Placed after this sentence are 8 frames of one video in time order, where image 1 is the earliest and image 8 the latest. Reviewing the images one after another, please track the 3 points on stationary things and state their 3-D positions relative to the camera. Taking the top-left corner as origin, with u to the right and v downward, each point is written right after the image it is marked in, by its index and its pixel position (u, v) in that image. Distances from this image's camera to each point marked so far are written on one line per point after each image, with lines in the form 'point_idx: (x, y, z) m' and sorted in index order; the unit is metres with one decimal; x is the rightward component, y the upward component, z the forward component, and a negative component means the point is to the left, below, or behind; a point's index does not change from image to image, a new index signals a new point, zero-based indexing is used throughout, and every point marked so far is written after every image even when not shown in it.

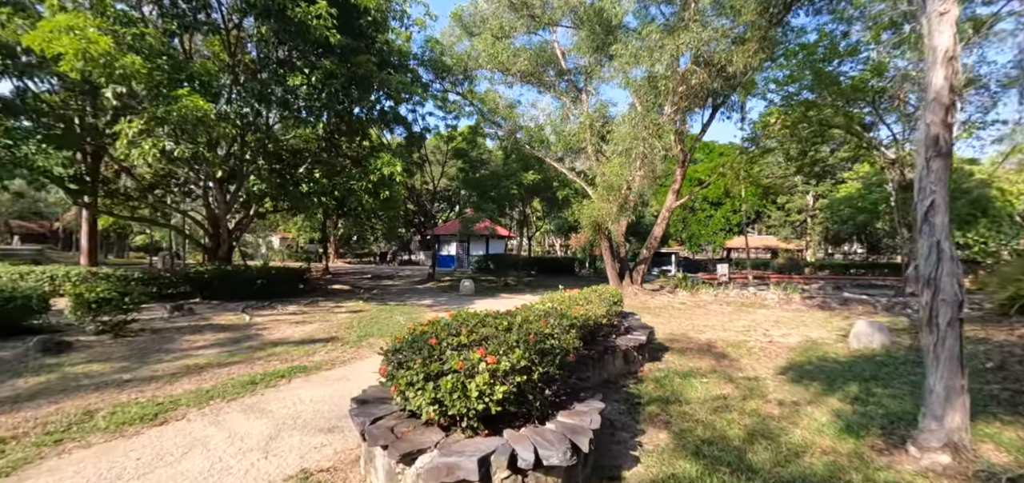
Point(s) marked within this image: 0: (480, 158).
0: (-1.2, +3.1, +17.2) m
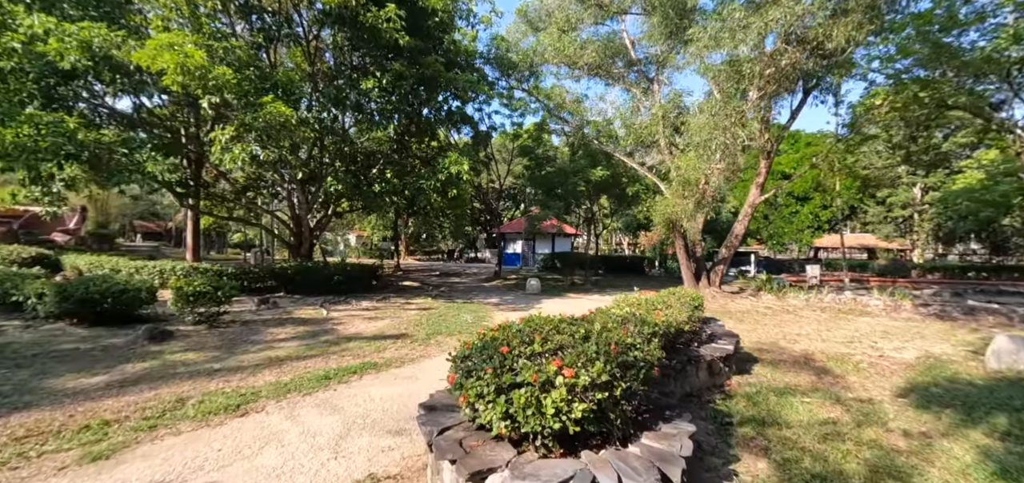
0: (+1.3, +3.2, +17.0) m
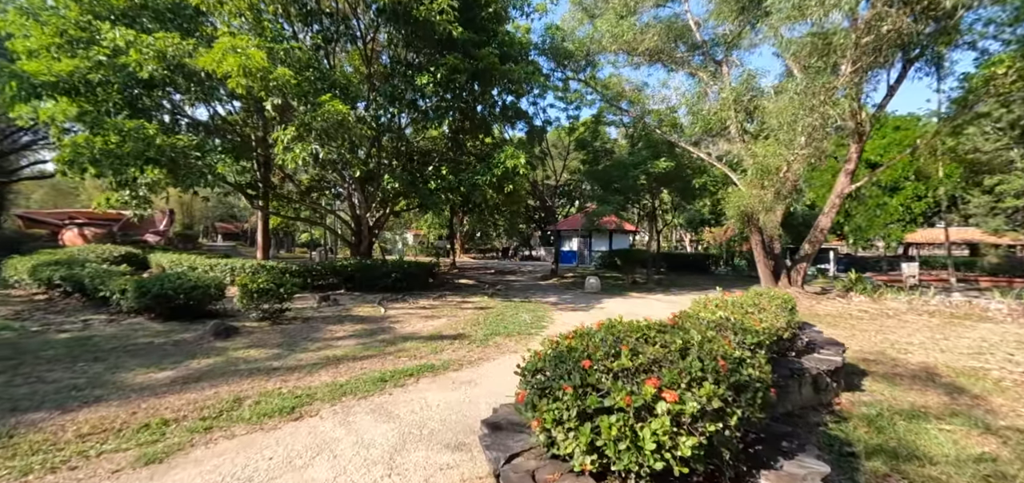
0: (+3.3, +3.3, +16.3) m
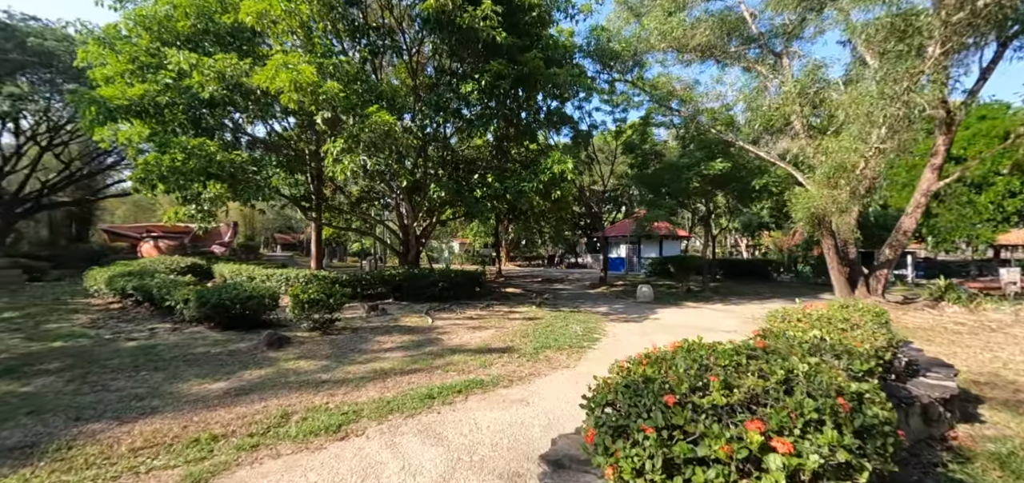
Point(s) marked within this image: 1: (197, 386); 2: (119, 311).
0: (+4.8, +3.1, +15.7) m
1: (-3.3, -1.5, +4.9) m
2: (-8.2, -1.5, +9.7) m
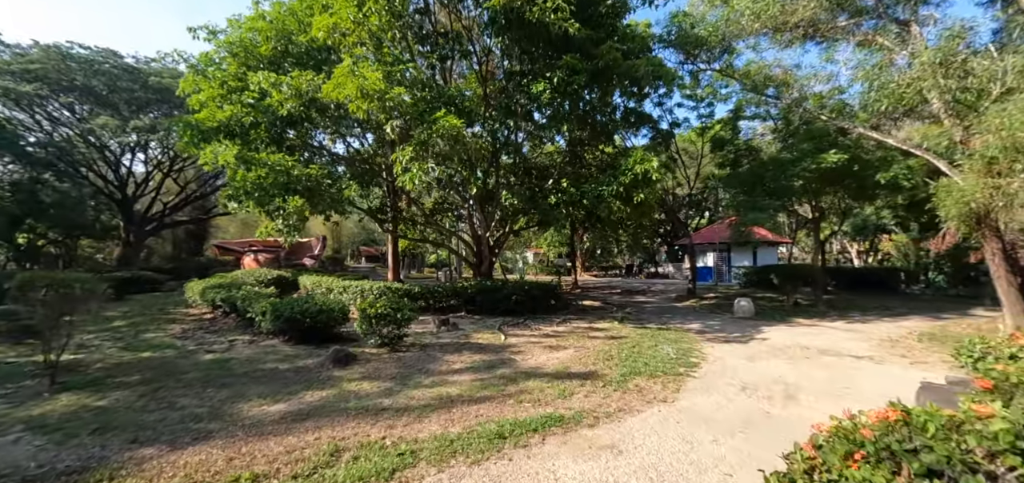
0: (+7.2, +2.9, +14.1) m
1: (-2.5, -1.7, +4.6) m
2: (-6.6, -1.8, +10.1) m
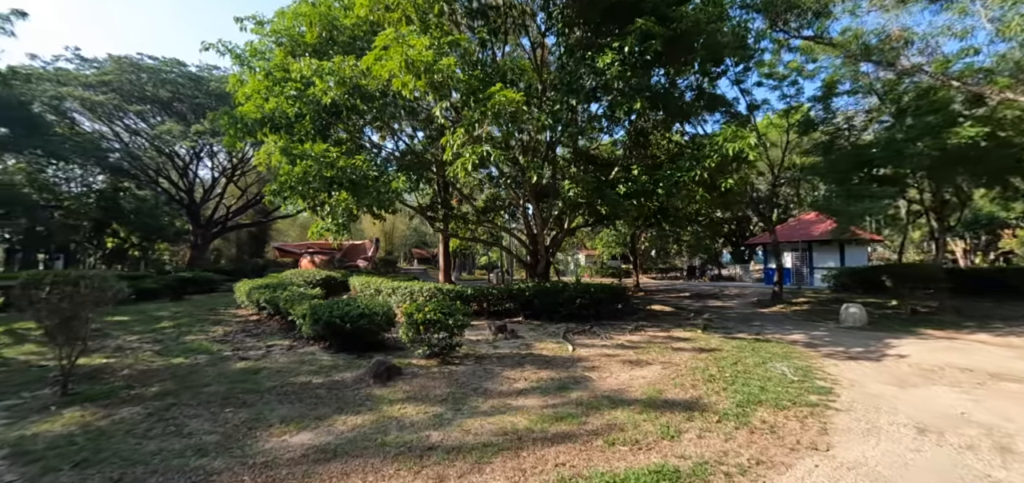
0: (+8.7, +3.0, +12.2) m
1: (-1.9, -1.6, +3.7) m
2: (-5.4, -1.7, +9.6) m
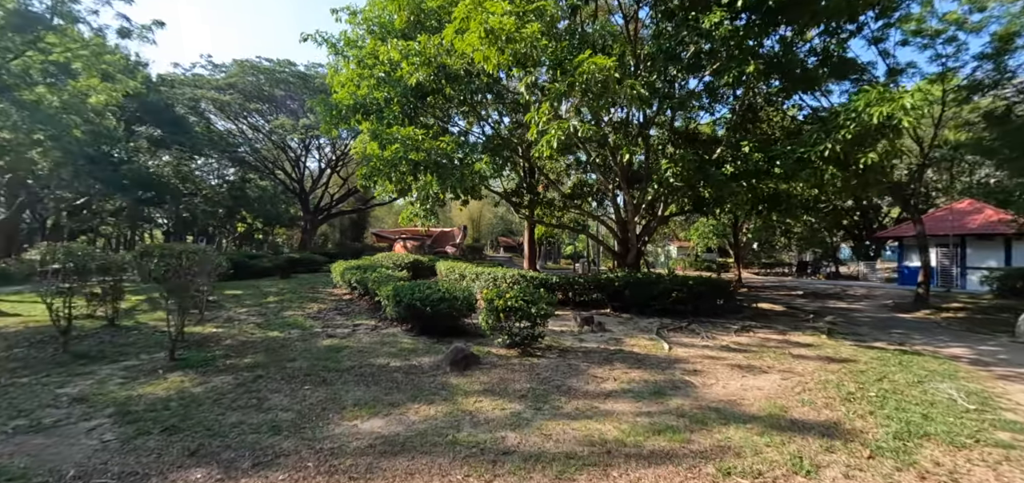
0: (+10.8, +3.1, +9.8) m
1: (-1.2, -1.4, +3.5) m
2: (-3.6, -1.3, +10.0) m
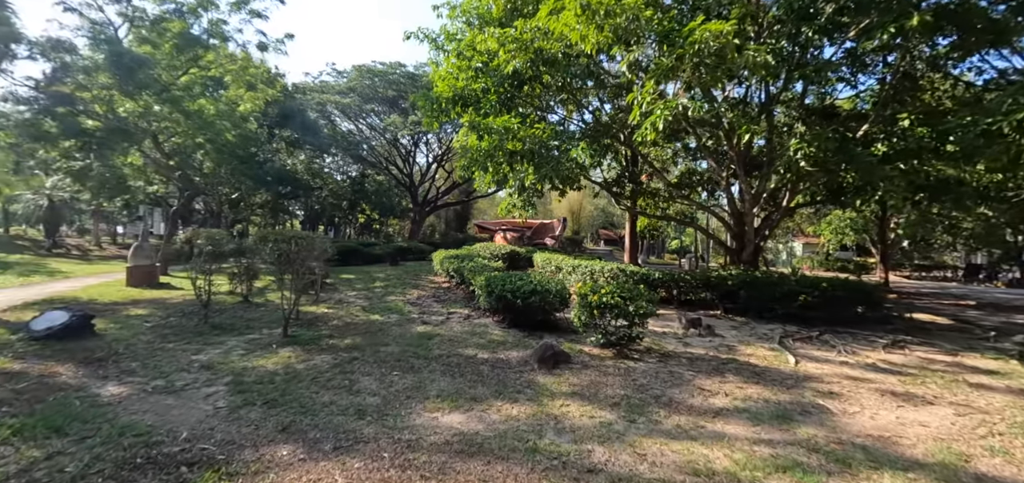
0: (+12.6, +3.0, +6.8) m
1: (-0.6, -1.3, +3.4) m
2: (-1.5, -1.1, +10.2) m
